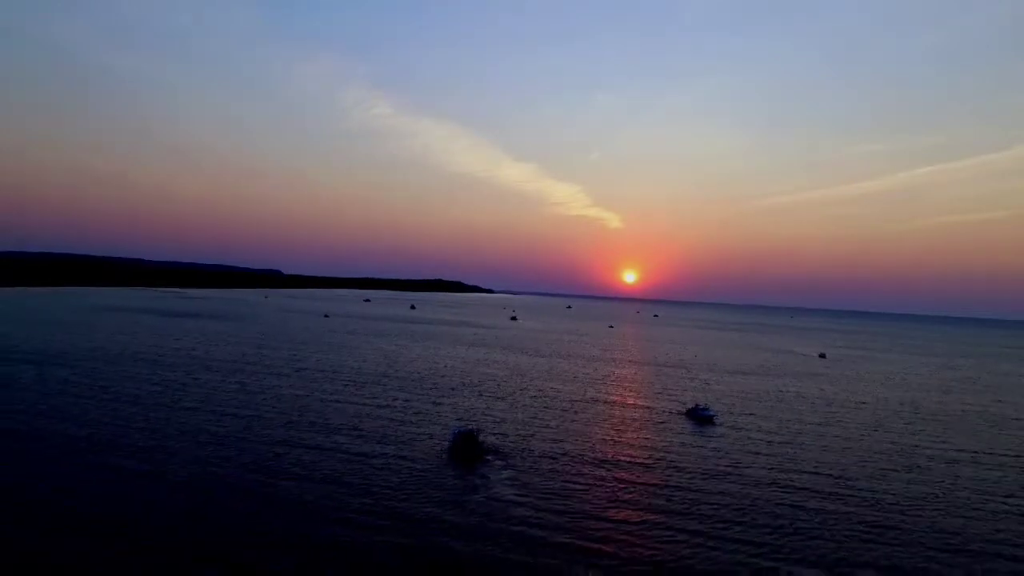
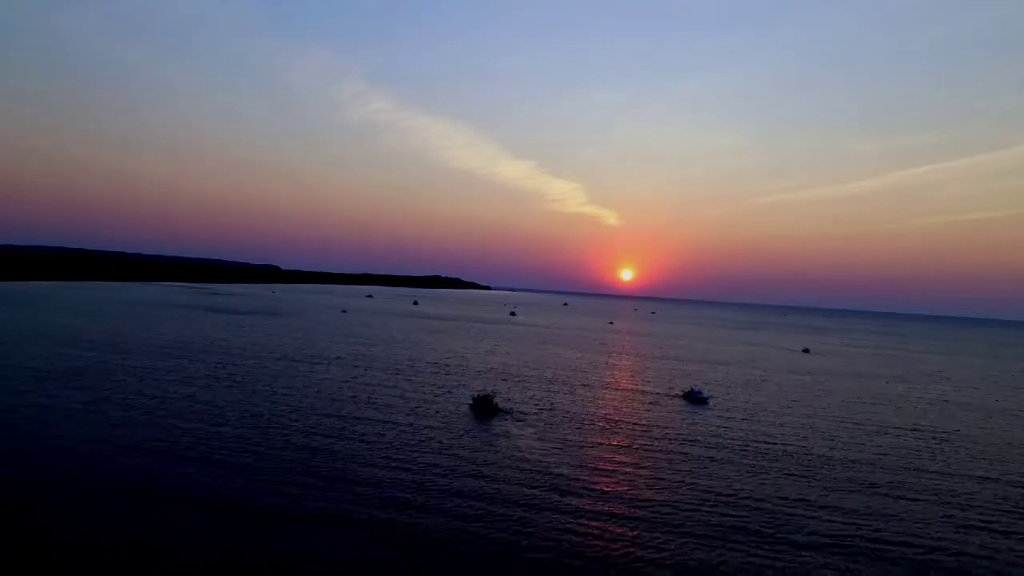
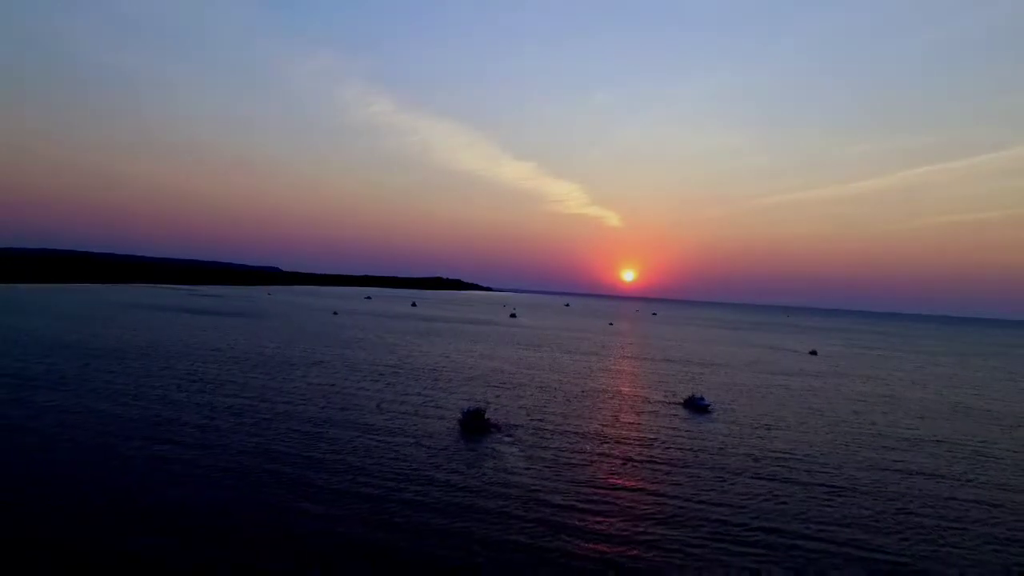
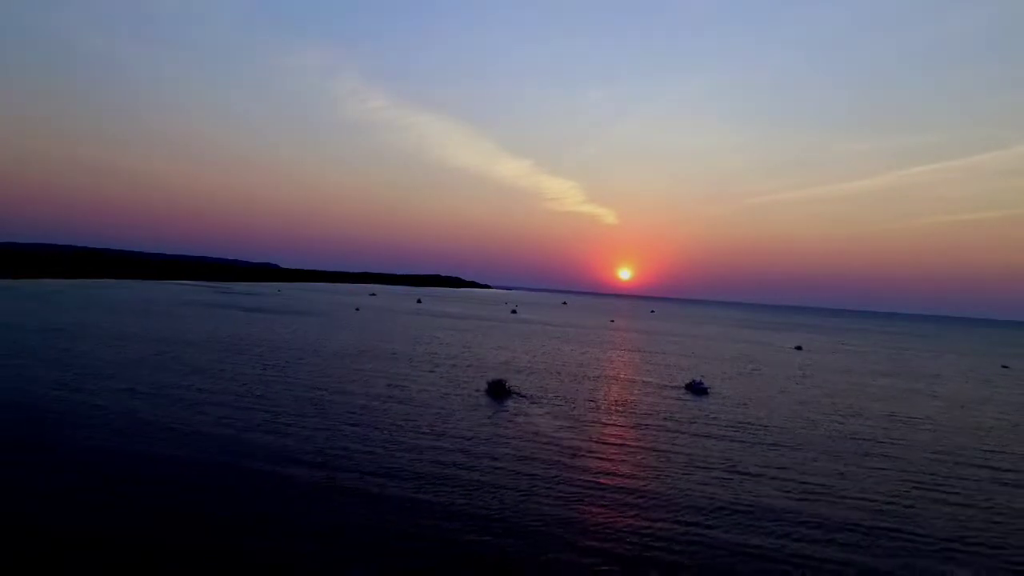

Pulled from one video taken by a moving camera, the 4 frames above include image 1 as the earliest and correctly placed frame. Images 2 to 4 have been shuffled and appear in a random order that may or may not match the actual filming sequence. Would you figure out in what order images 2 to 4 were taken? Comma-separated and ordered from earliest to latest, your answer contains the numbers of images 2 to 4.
3, 2, 4
